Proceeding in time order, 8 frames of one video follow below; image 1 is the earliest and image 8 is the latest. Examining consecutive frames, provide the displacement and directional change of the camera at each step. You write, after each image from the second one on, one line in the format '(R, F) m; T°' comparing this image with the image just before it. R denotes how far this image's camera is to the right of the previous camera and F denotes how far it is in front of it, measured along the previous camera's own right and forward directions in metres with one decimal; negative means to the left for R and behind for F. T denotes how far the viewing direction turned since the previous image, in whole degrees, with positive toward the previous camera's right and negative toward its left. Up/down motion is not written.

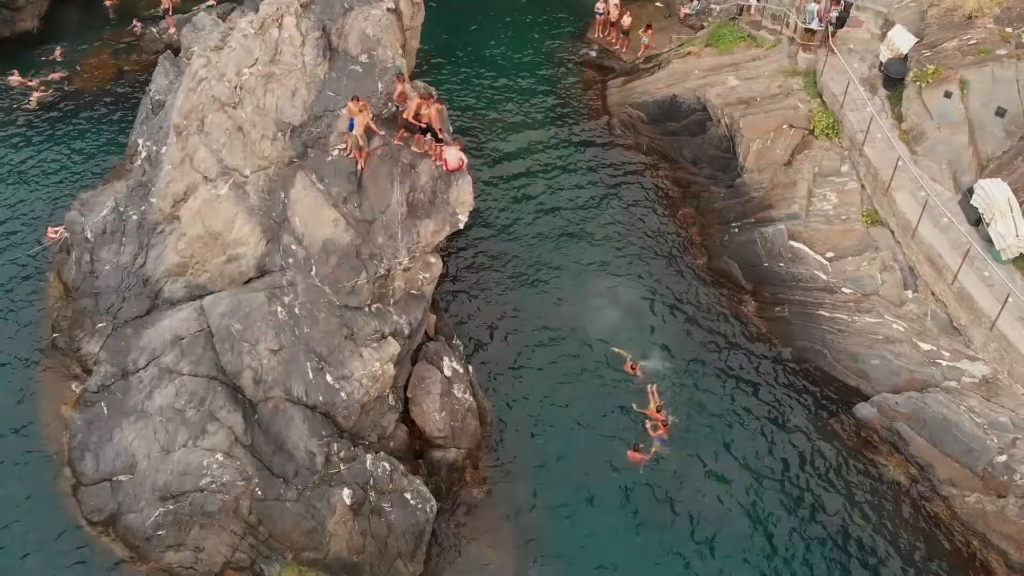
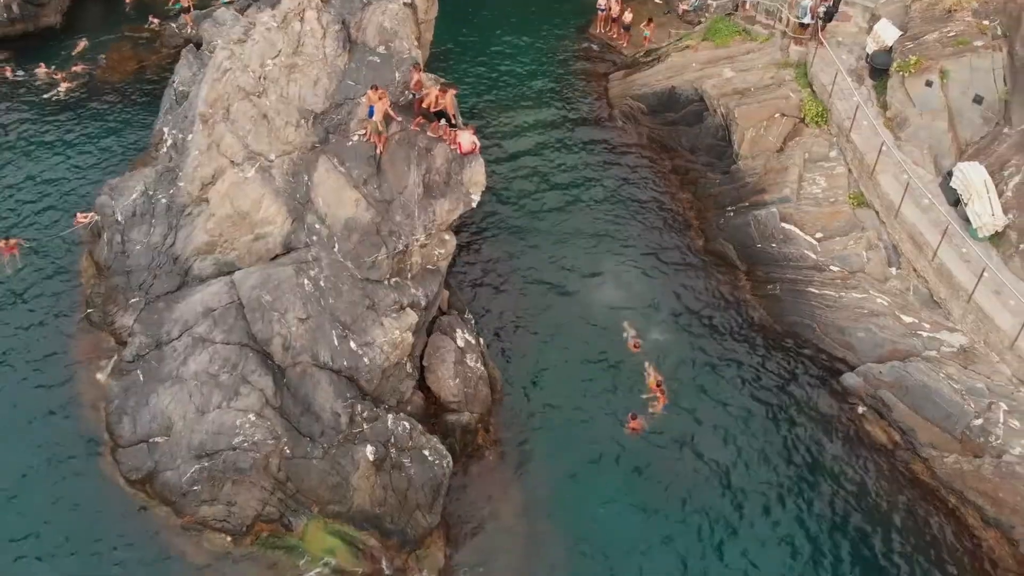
(-0.2, -1.5) m; 0°
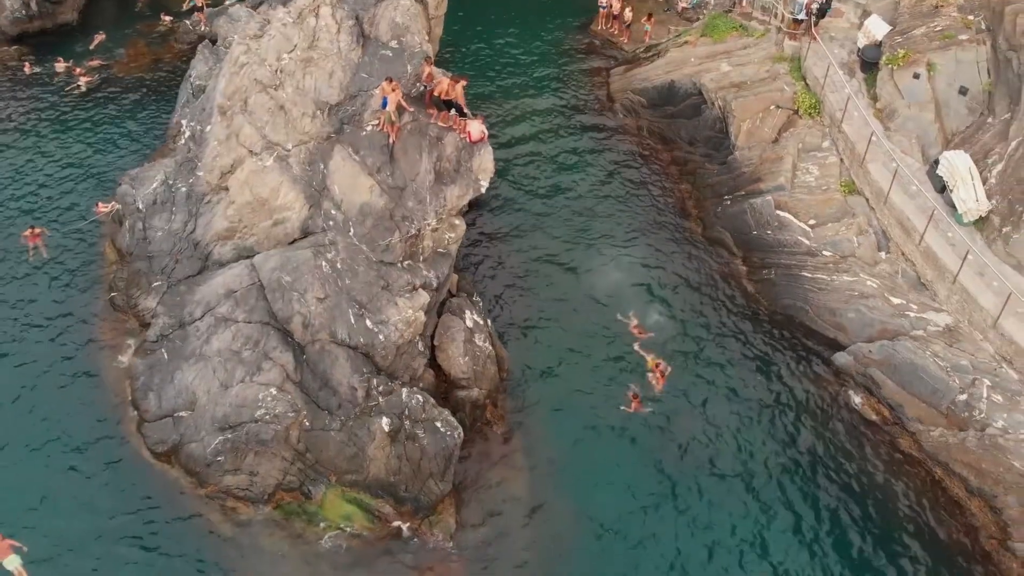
(-0.2, -1.1) m; 0°
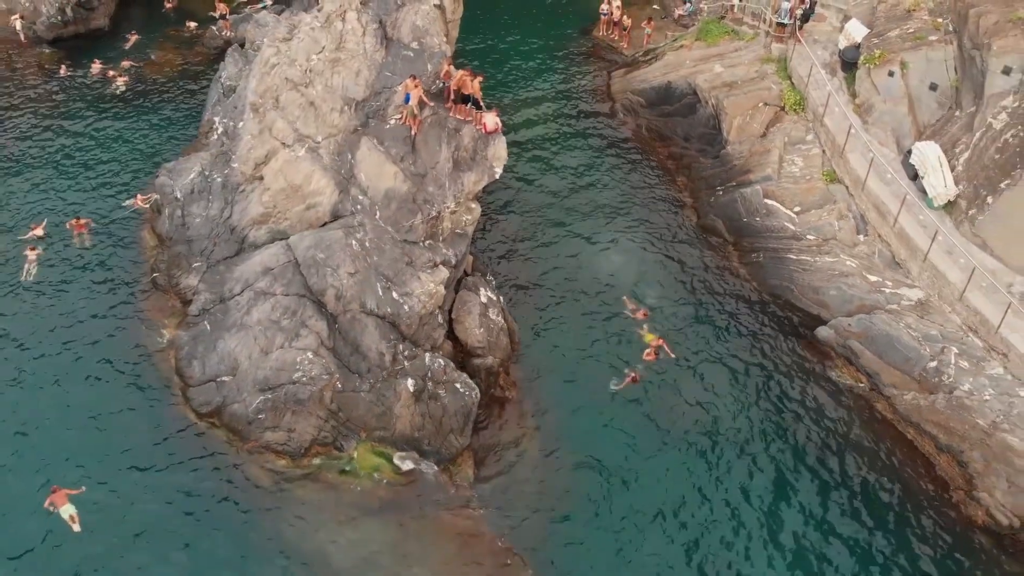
(-0.3, -2.3) m; 0°
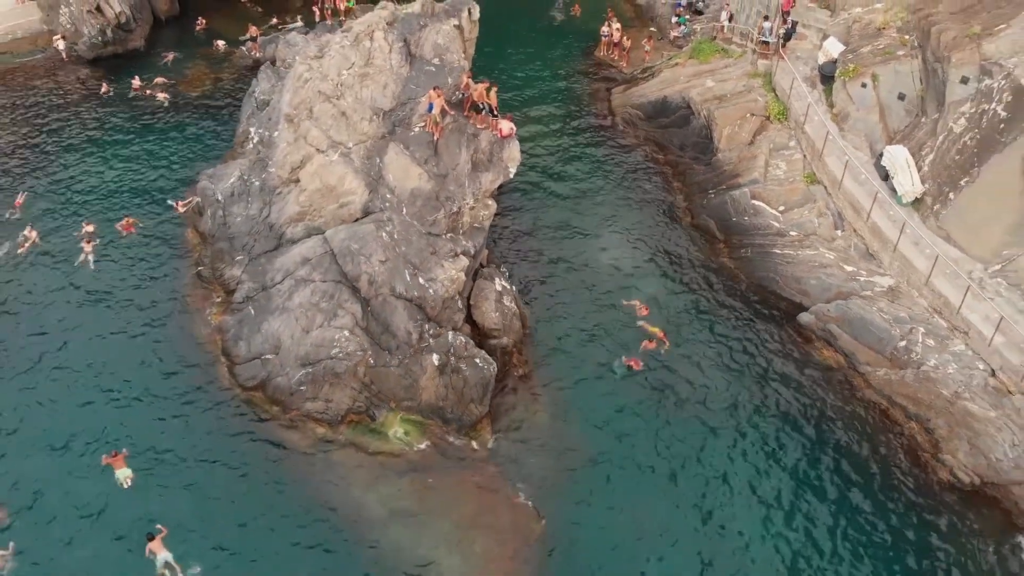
(-0.4, -2.9) m; 0°
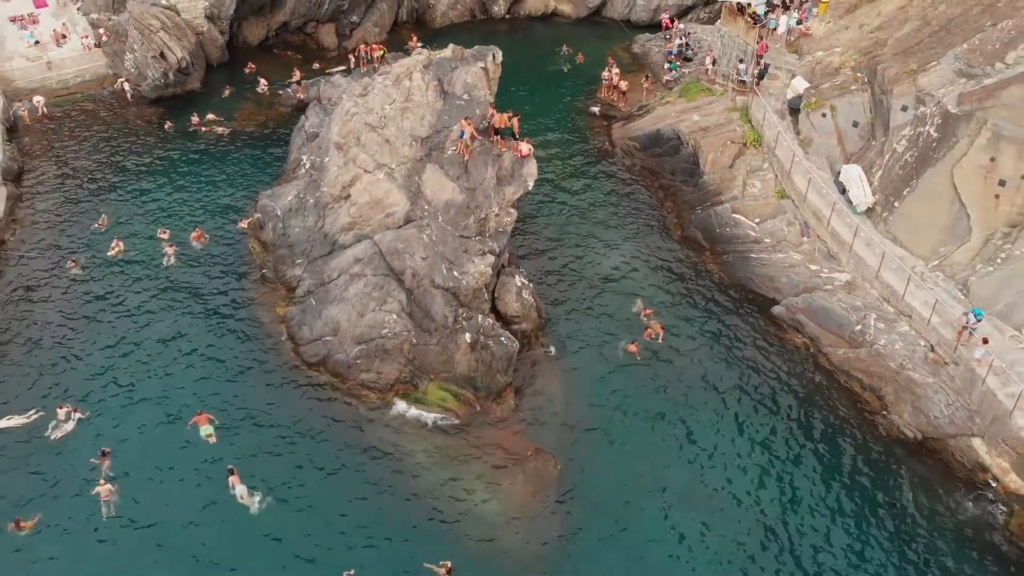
(-0.7, -5.4) m; 0°
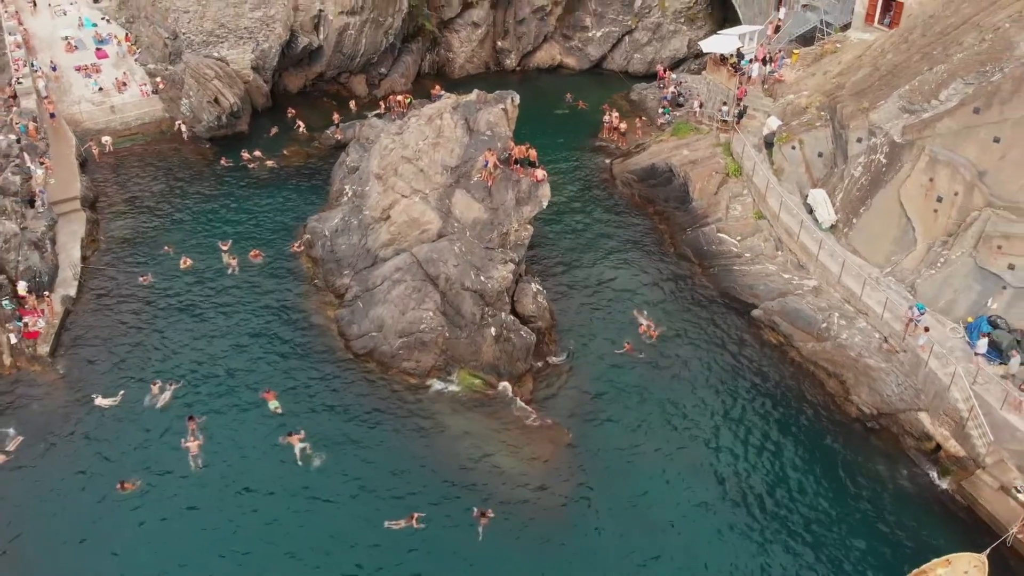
(-0.8, -5.8) m; 0°
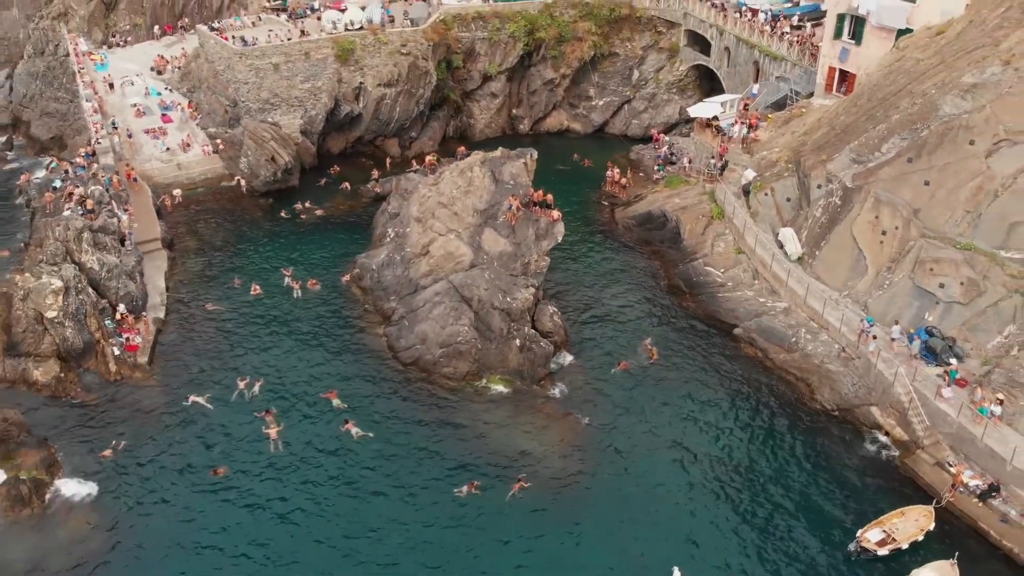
(-1.0, -7.8) m; 0°
